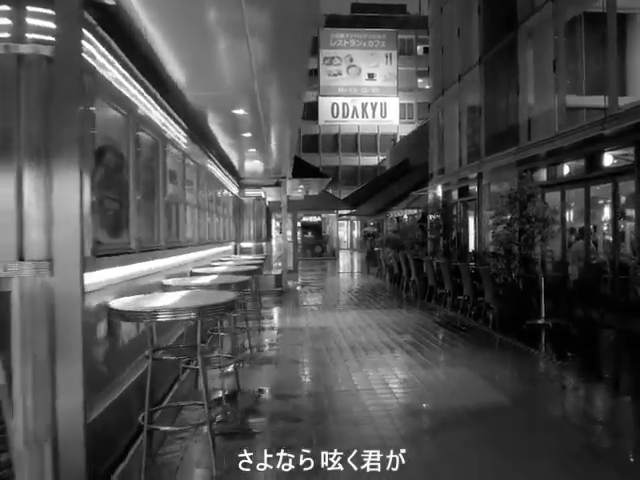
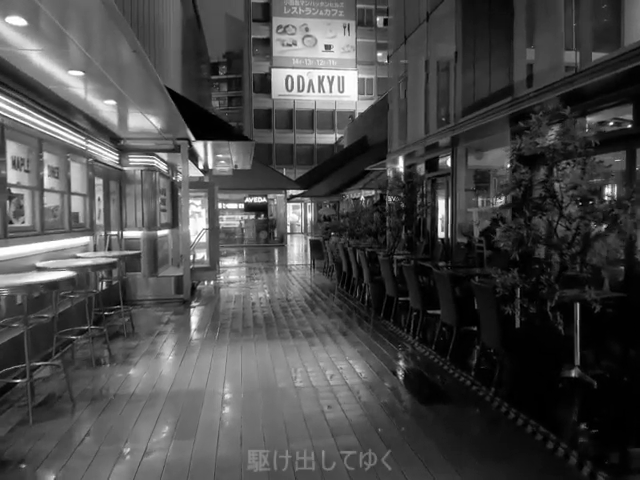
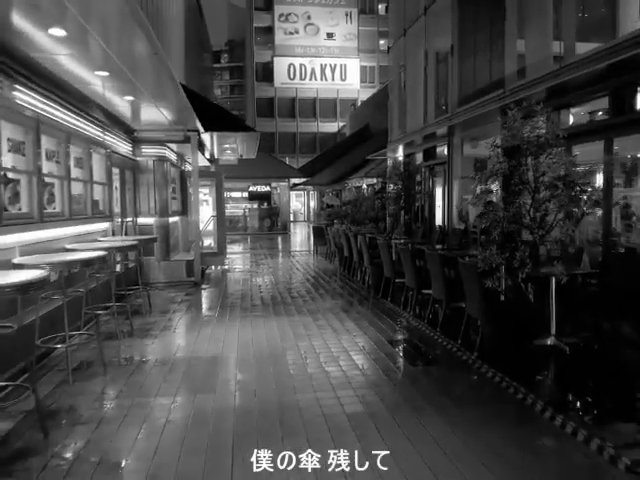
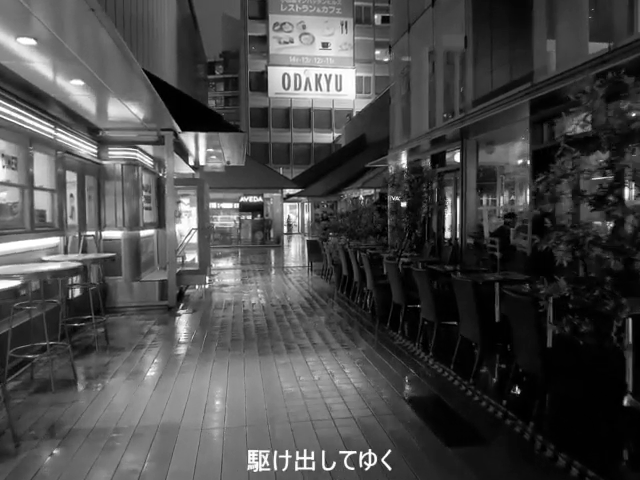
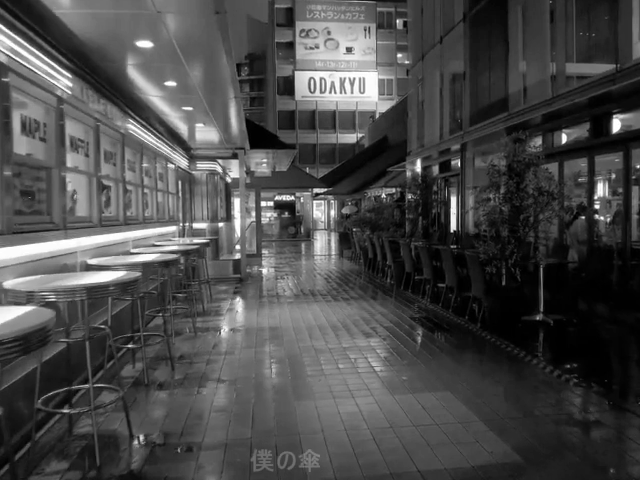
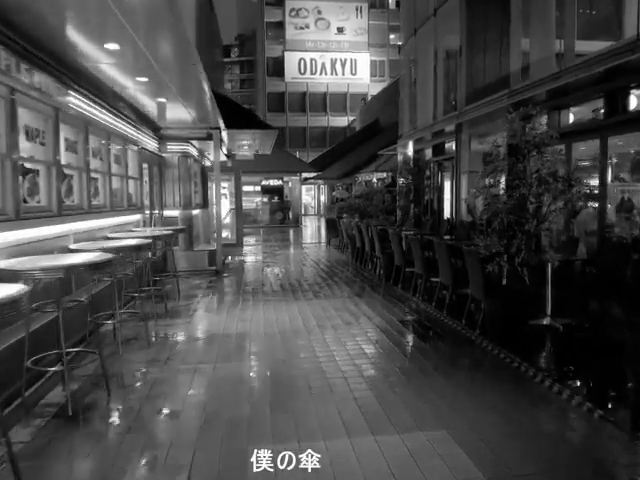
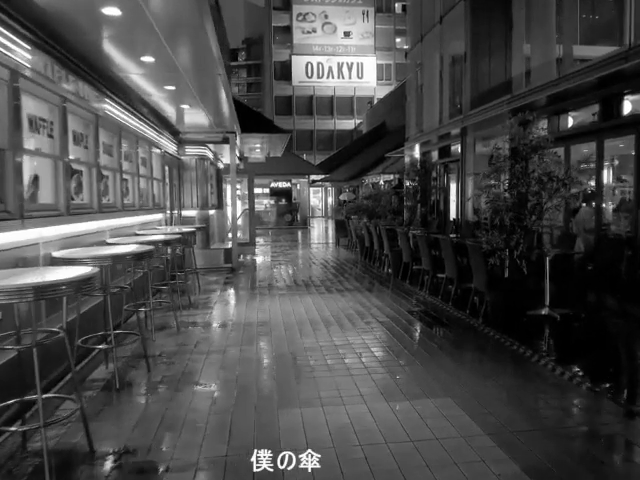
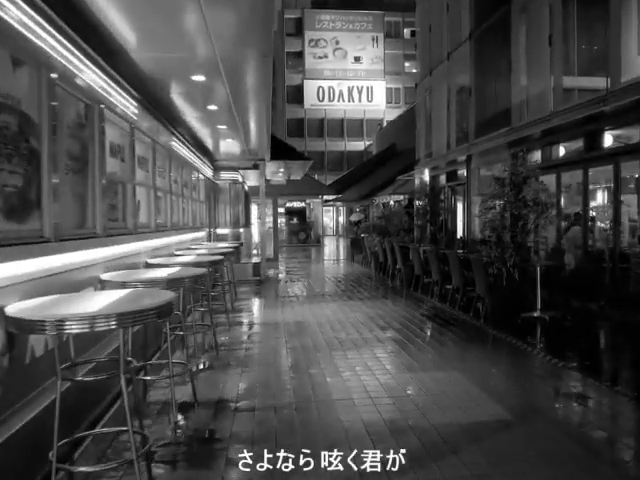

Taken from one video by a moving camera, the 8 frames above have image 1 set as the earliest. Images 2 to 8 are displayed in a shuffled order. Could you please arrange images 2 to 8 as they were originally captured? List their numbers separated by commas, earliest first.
8, 5, 7, 6, 3, 2, 4
